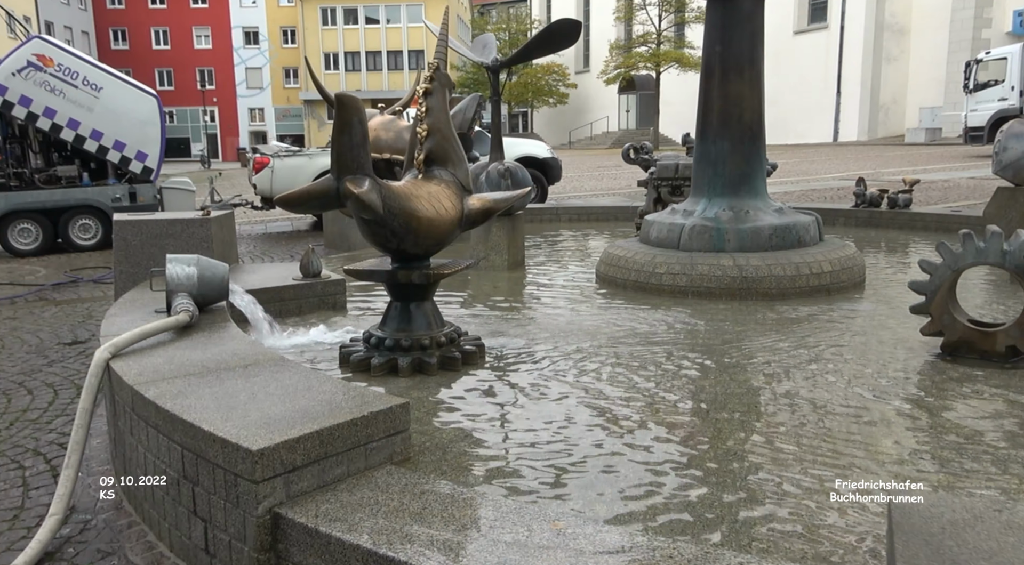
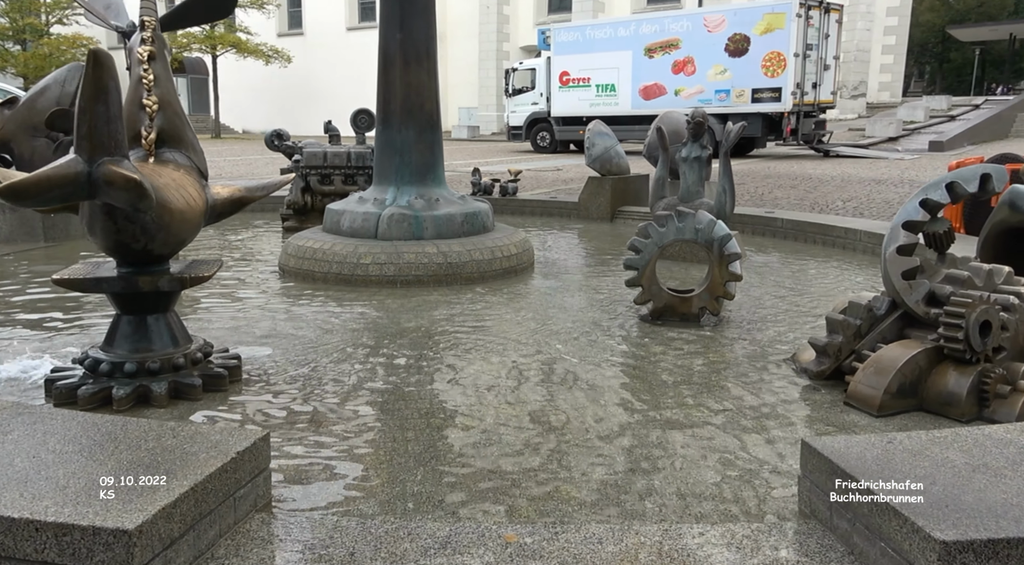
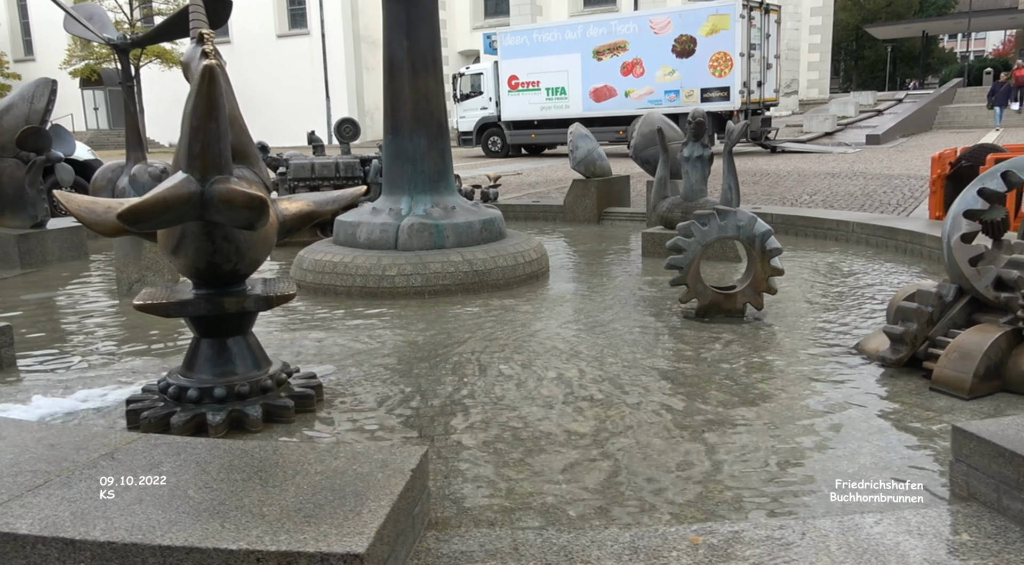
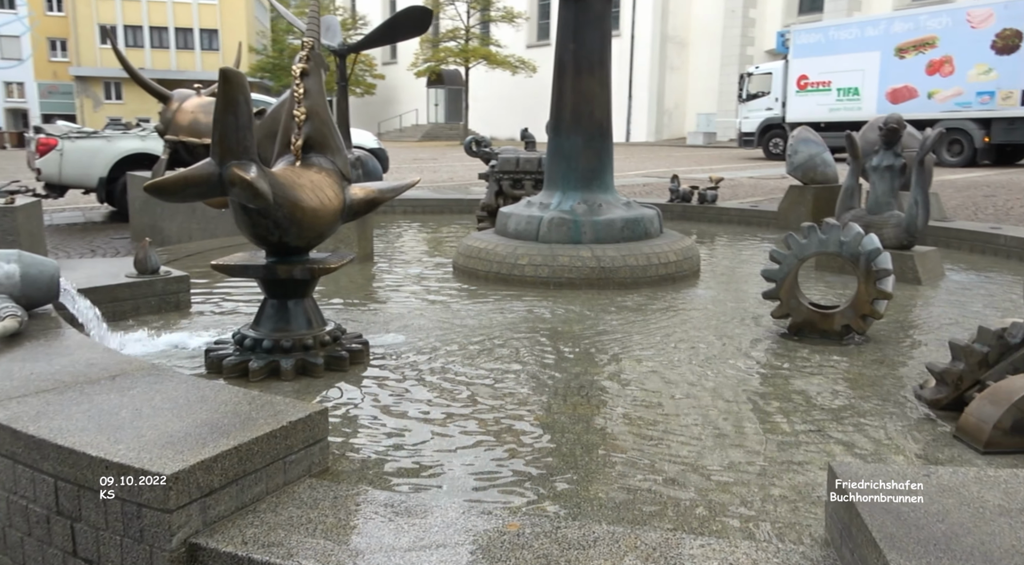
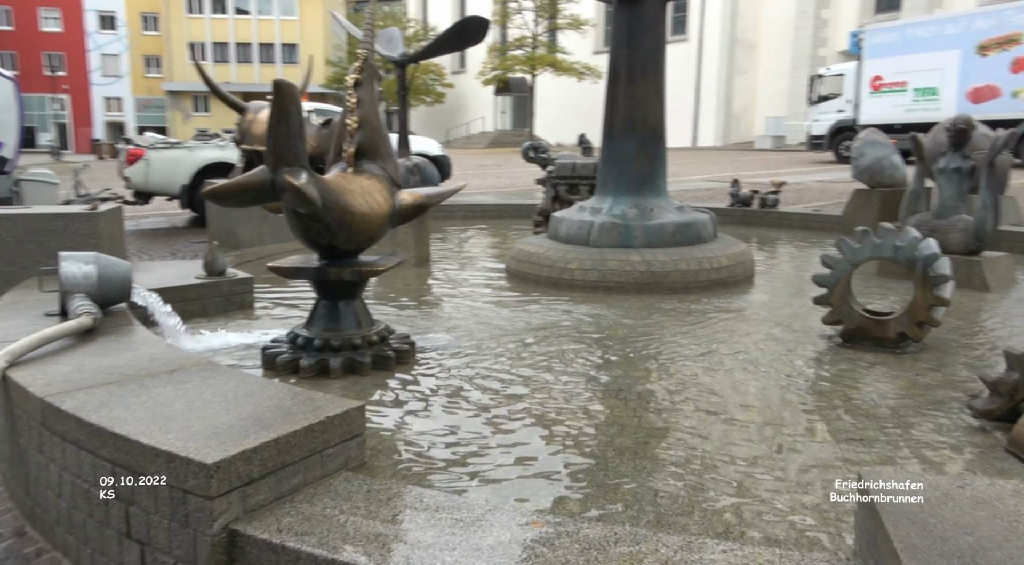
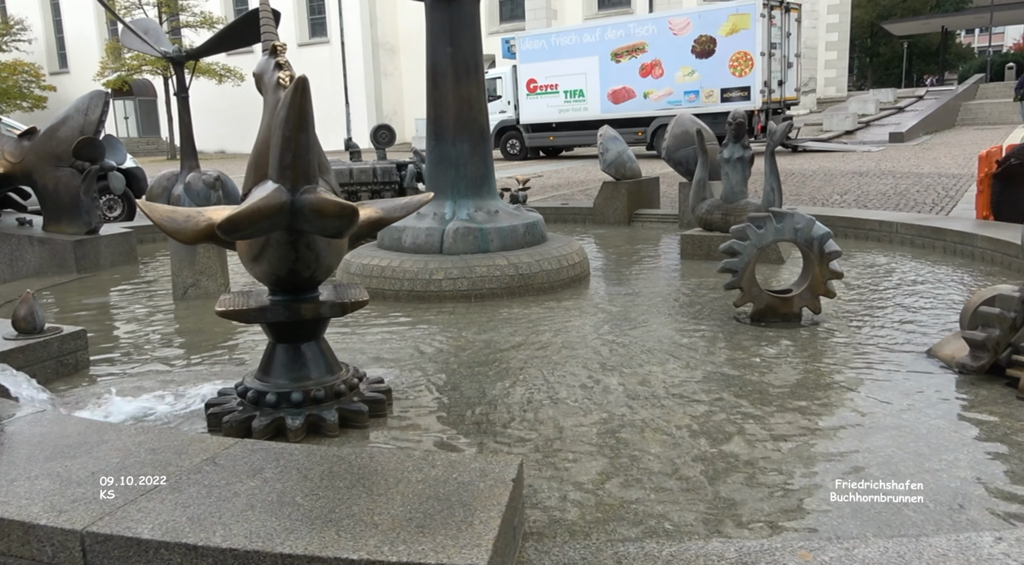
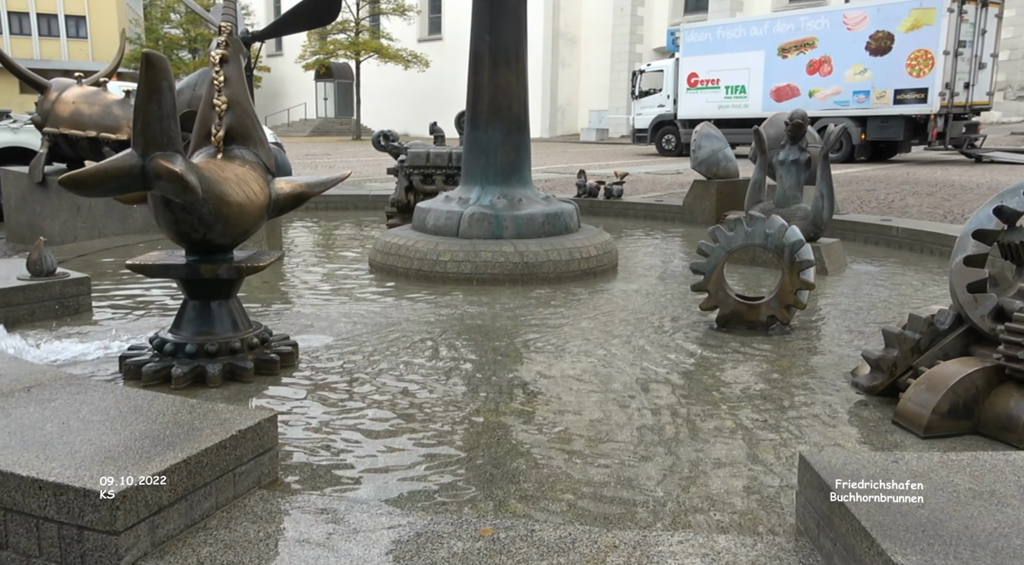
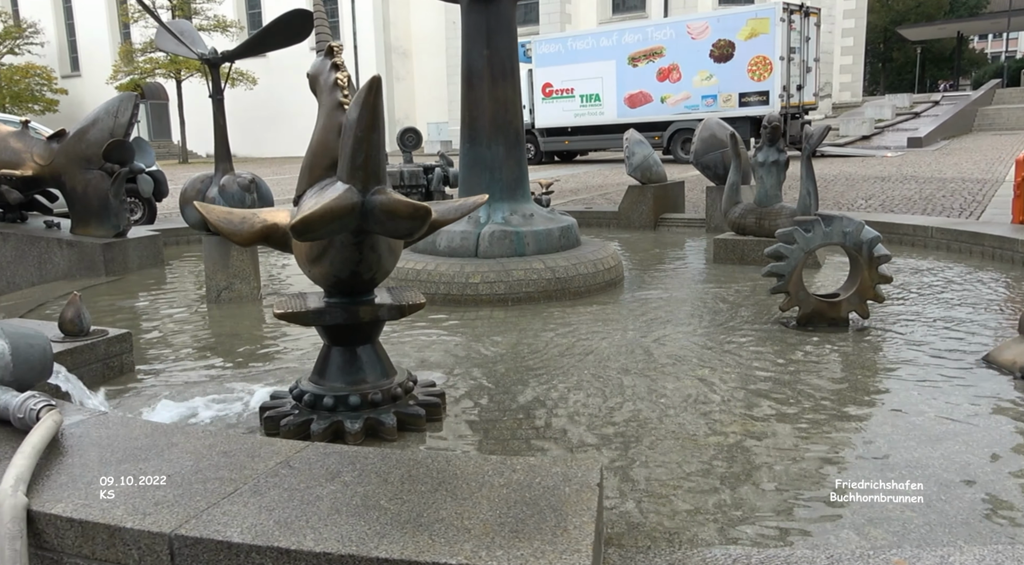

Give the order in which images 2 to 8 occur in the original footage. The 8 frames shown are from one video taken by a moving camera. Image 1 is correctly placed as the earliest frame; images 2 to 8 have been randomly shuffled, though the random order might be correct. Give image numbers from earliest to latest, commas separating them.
5, 4, 7, 2, 3, 6, 8
